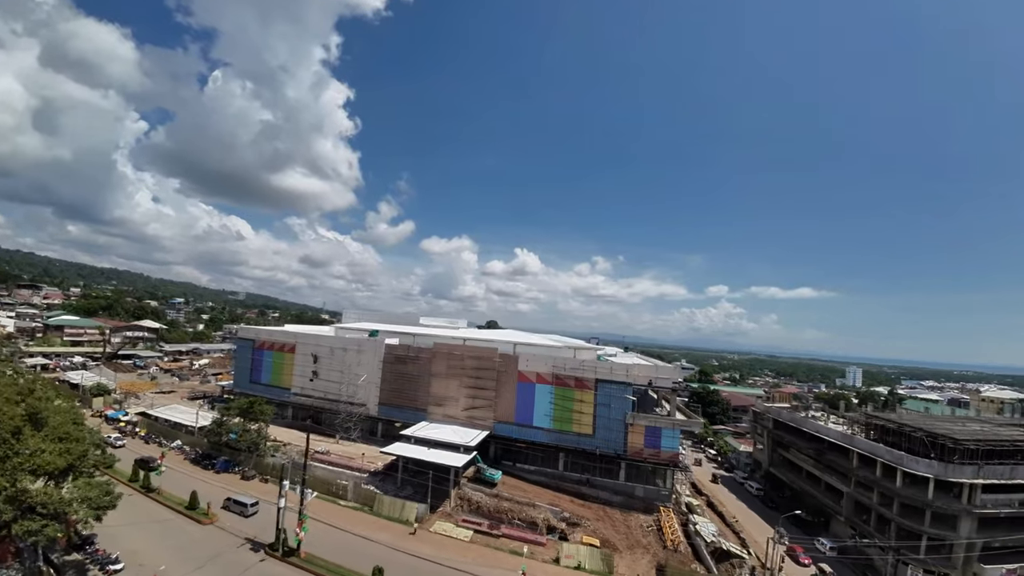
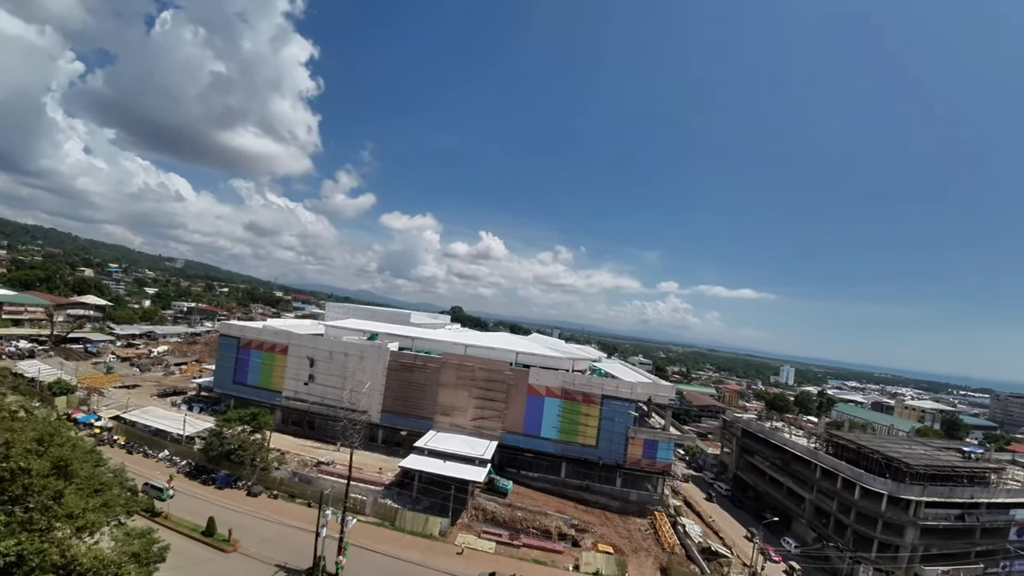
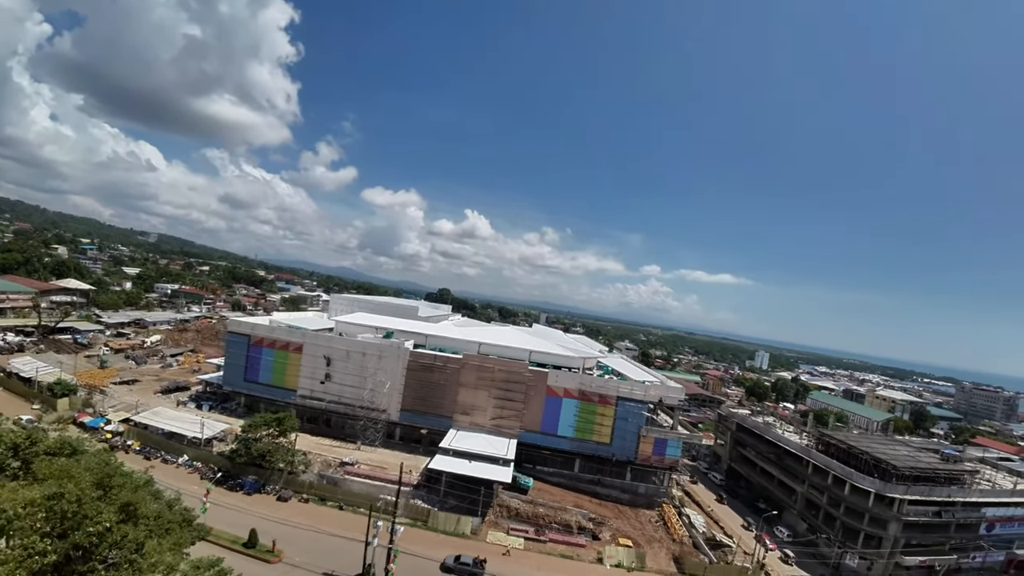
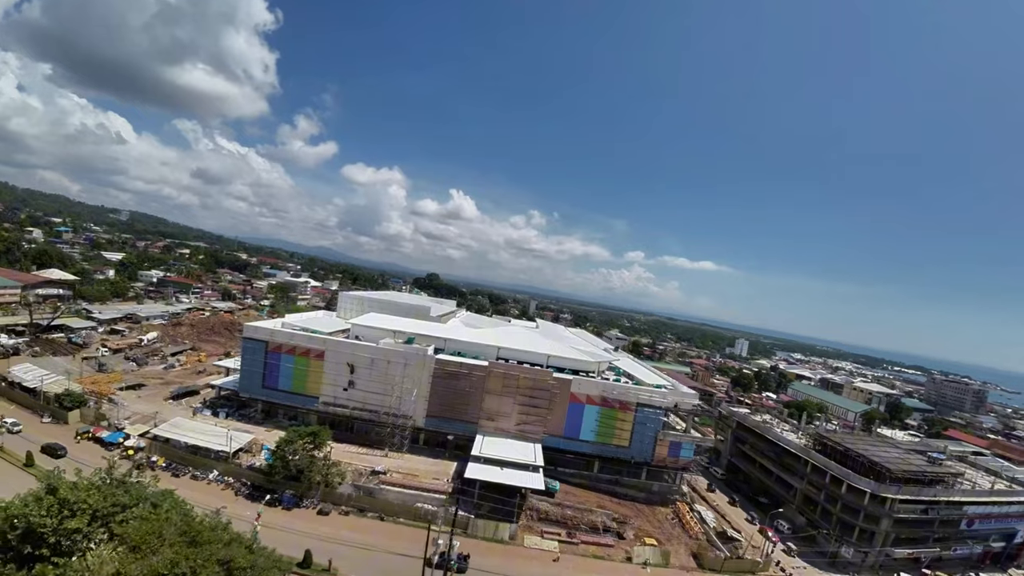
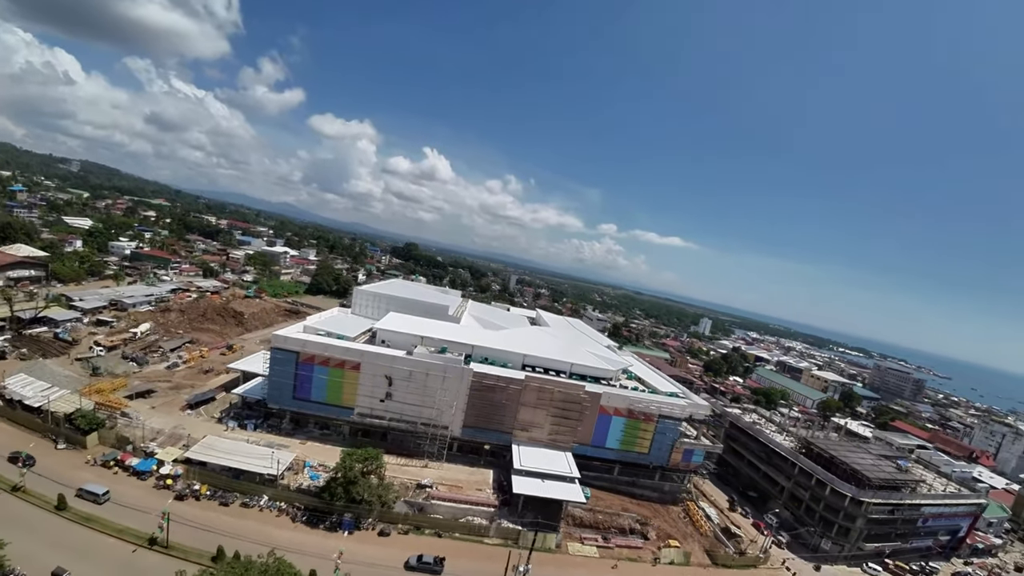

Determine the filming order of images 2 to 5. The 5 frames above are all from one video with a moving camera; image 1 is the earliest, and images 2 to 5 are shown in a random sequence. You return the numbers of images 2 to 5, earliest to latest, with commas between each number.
2, 3, 4, 5
